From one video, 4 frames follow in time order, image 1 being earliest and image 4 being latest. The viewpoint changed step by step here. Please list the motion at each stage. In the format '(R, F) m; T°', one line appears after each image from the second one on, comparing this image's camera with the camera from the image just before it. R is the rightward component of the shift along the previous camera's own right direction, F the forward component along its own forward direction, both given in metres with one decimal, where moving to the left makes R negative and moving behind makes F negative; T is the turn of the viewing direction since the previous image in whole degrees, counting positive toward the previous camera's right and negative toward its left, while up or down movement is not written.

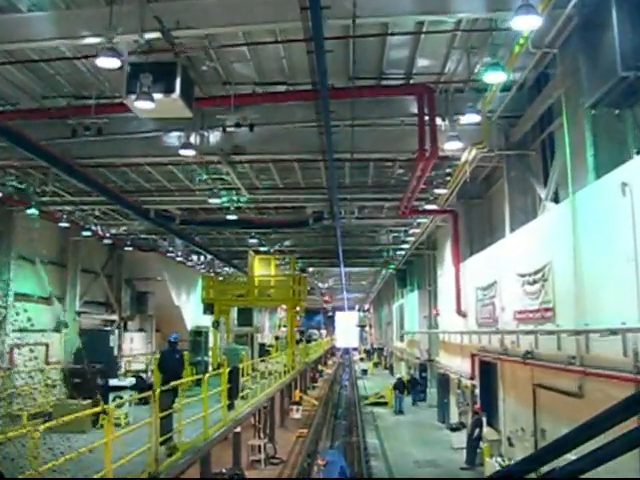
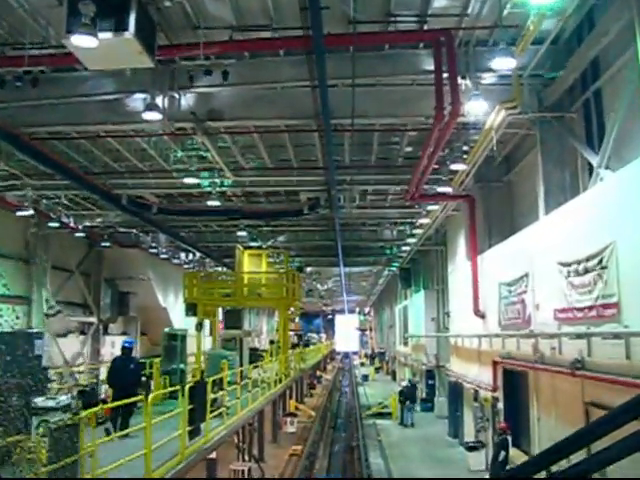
(+0.1, +1.8) m; 0°
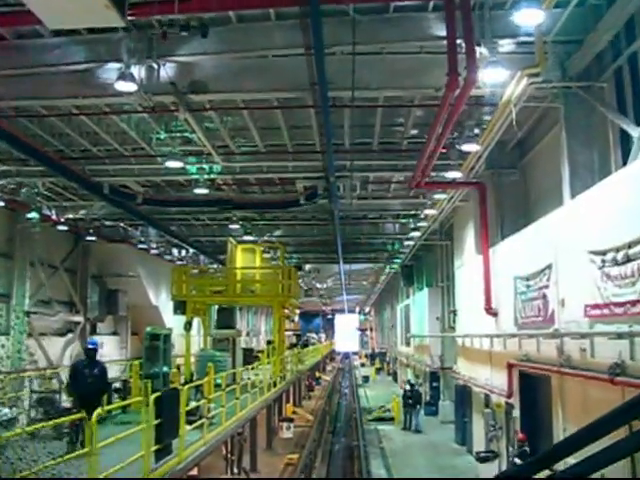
(0.0, +1.0) m; 0°
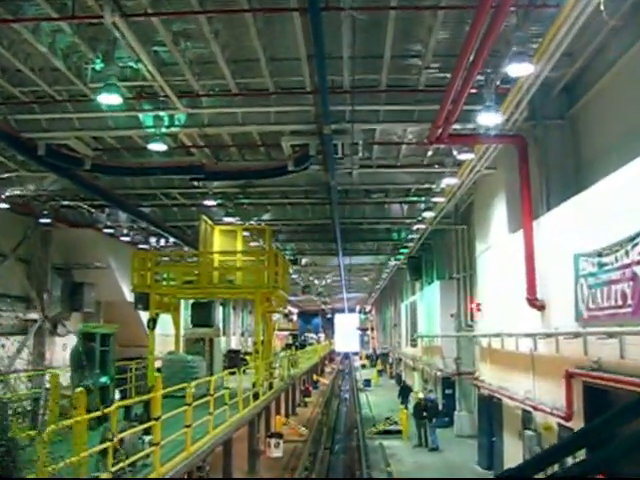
(+0.1, +2.4) m; 0°
